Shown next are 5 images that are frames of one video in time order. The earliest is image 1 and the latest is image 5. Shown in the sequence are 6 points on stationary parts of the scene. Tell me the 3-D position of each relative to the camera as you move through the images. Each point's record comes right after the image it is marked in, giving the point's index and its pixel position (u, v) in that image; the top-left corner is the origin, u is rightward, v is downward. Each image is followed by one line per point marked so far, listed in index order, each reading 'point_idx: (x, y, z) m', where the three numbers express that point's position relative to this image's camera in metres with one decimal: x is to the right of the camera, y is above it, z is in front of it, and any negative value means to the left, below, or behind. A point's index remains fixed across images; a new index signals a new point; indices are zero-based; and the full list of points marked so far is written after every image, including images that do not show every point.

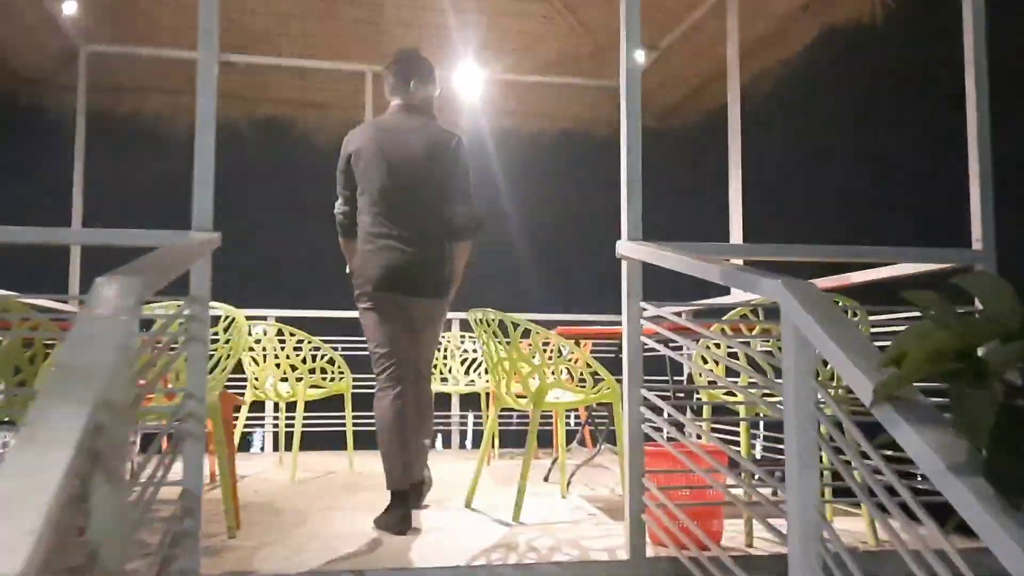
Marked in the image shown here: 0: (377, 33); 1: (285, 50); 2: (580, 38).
0: (-0.9, +1.6, +5.1) m
1: (-1.5, +1.5, +5.2) m
2: (+0.4, +1.6, +5.3) m
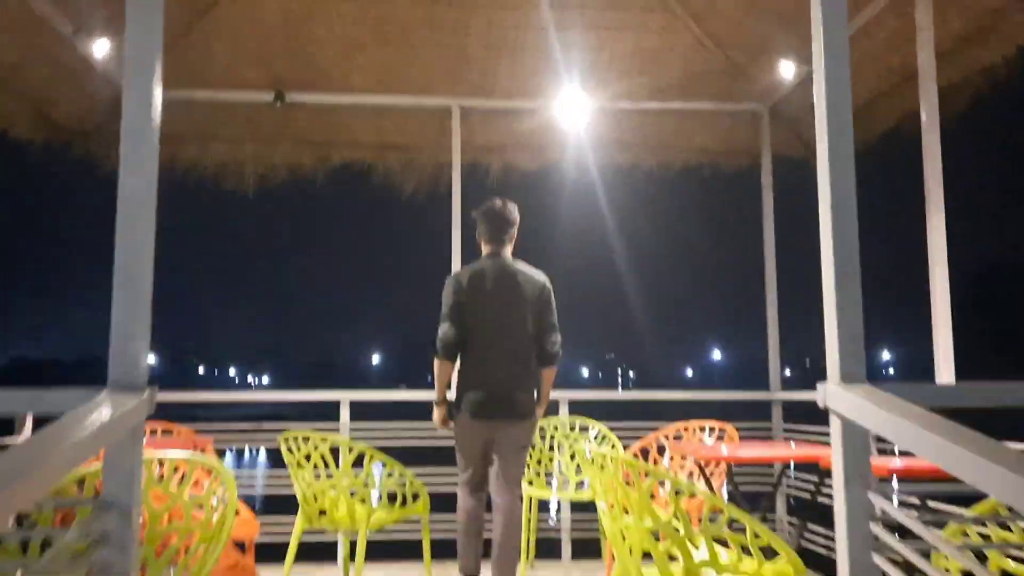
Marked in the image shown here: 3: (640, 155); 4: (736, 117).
0: (-0.3, +1.2, +4.3) m
1: (-0.9, +1.1, +4.5) m
2: (+1.0, +1.2, +4.3) m
3: (+0.8, +0.8, +4.8) m
4: (+1.3, +1.0, +4.8) m
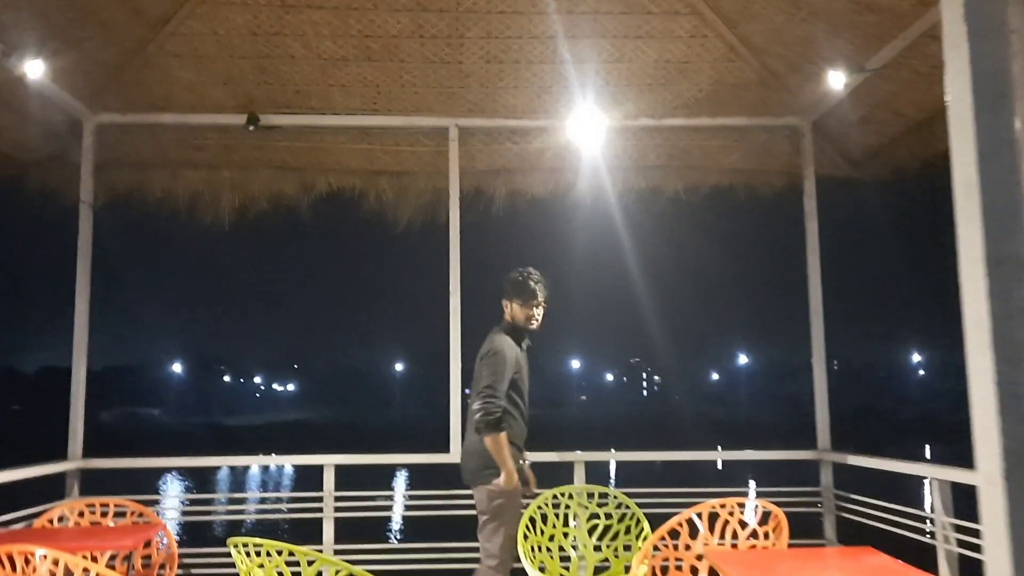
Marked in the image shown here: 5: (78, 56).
0: (-0.3, +1.0, +3.8) m
1: (-0.8, +0.9, +4.0) m
2: (+1.0, +1.0, +3.7) m
3: (+0.8, +0.6, +4.3) m
4: (+1.3, +0.8, +4.2) m
5: (-1.9, +1.0, +3.5) m
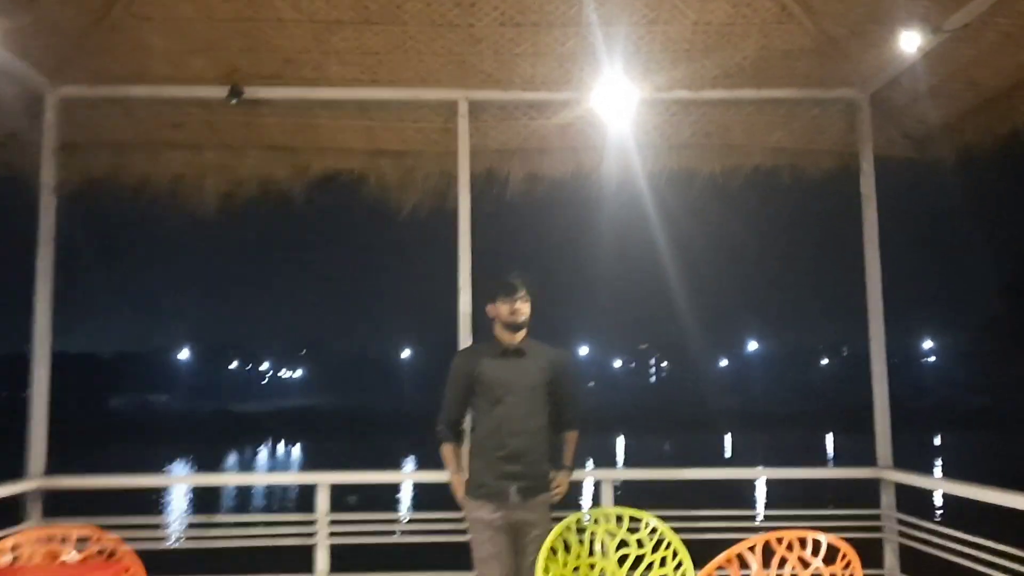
0: (-0.2, +1.0, +3.3) m
1: (-0.8, +0.9, +3.5) m
2: (+1.1, +1.0, +3.2) m
3: (+0.9, +0.6, +3.8) m
4: (+1.4, +0.8, +3.7) m
5: (-1.8, +1.0, +3.0) m
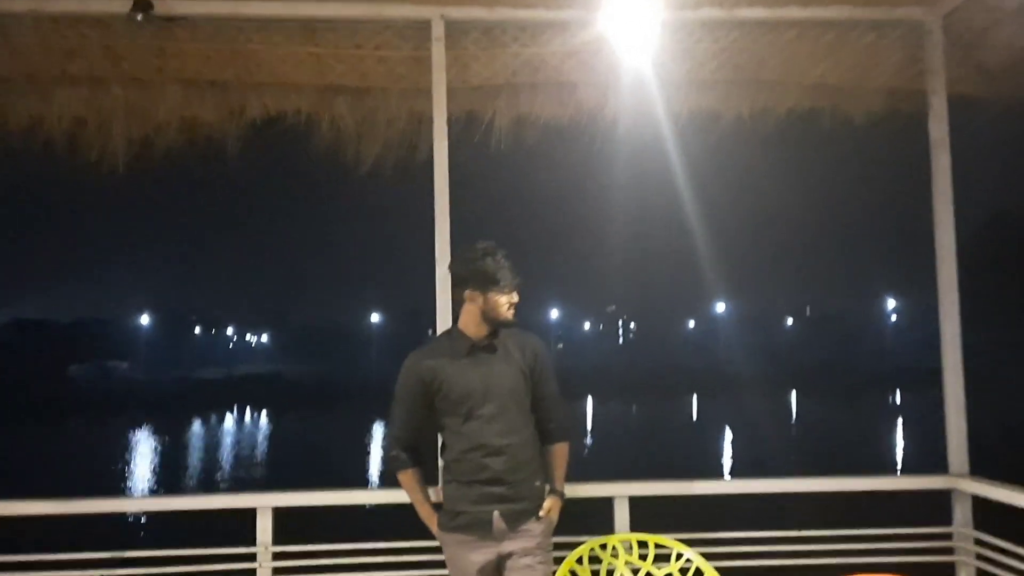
0: (-0.2, +1.1, +2.5) m
1: (-0.8, +1.0, +2.7) m
2: (+1.0, +1.1, +2.5) m
3: (+0.8, +0.7, +3.1) m
4: (+1.4, +0.9, +3.0) m
5: (-1.8, +1.1, +2.2) m
